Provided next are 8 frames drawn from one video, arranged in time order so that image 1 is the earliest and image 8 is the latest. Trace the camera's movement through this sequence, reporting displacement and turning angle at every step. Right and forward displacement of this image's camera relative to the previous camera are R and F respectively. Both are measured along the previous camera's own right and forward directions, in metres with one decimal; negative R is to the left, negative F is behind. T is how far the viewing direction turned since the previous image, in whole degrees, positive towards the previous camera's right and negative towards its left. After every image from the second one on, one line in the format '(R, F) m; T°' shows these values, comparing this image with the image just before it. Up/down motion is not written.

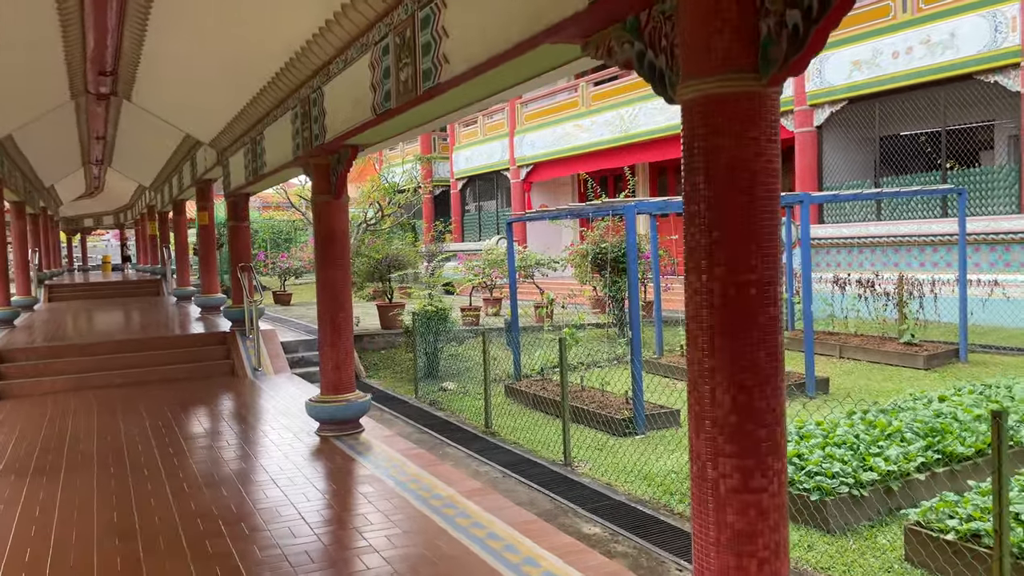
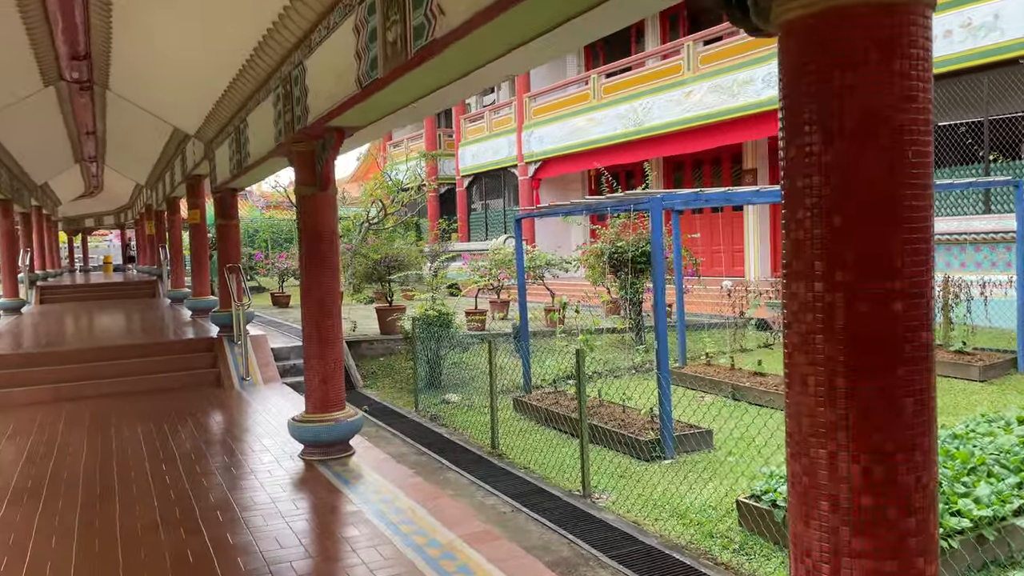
(0.0, +0.7) m; 0°
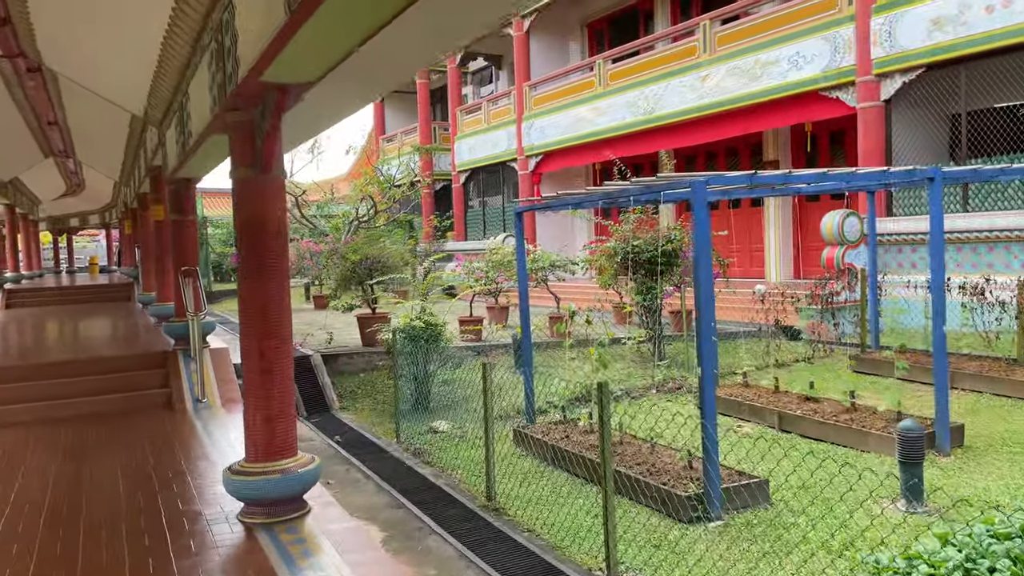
(0.0, +1.1) m; 0°
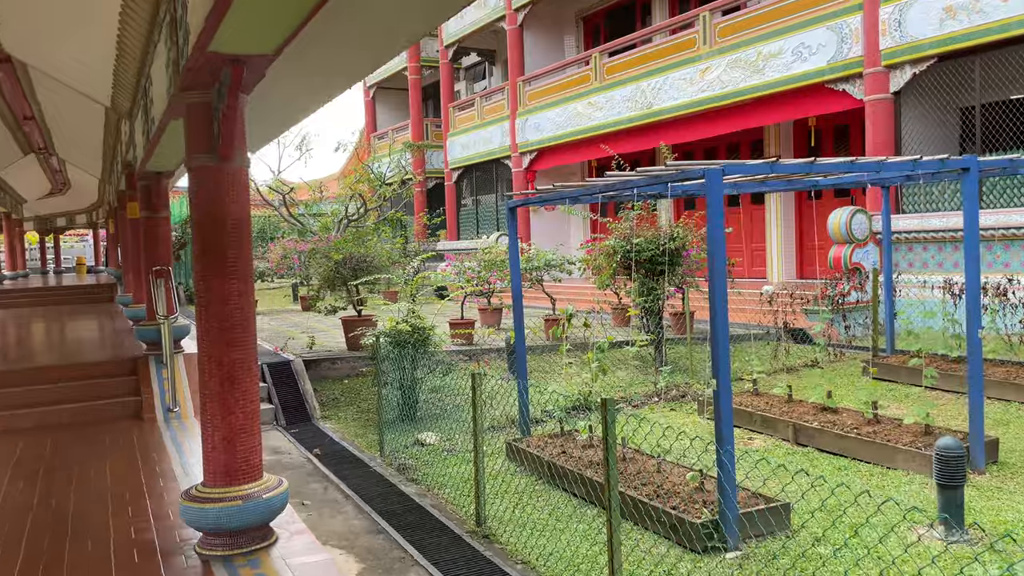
(0.0, +0.4) m; 0°
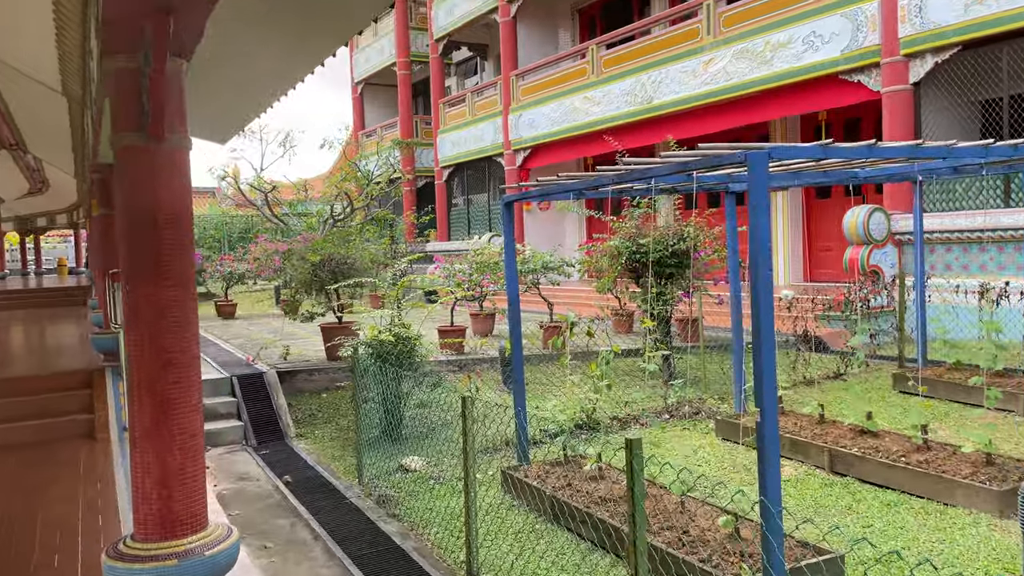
(0.0, +0.6) m; +1°
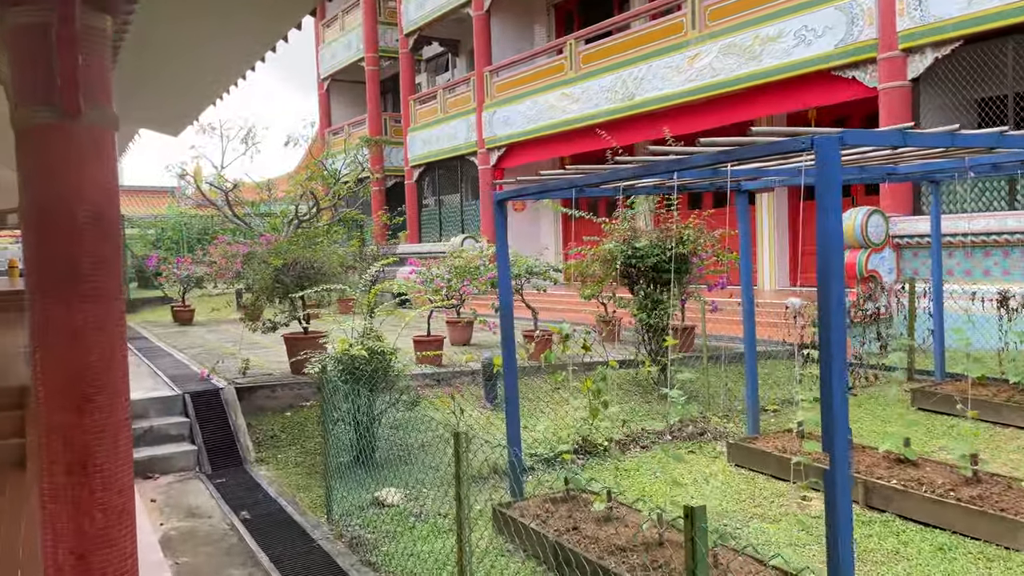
(-0.1, +0.6) m; +2°
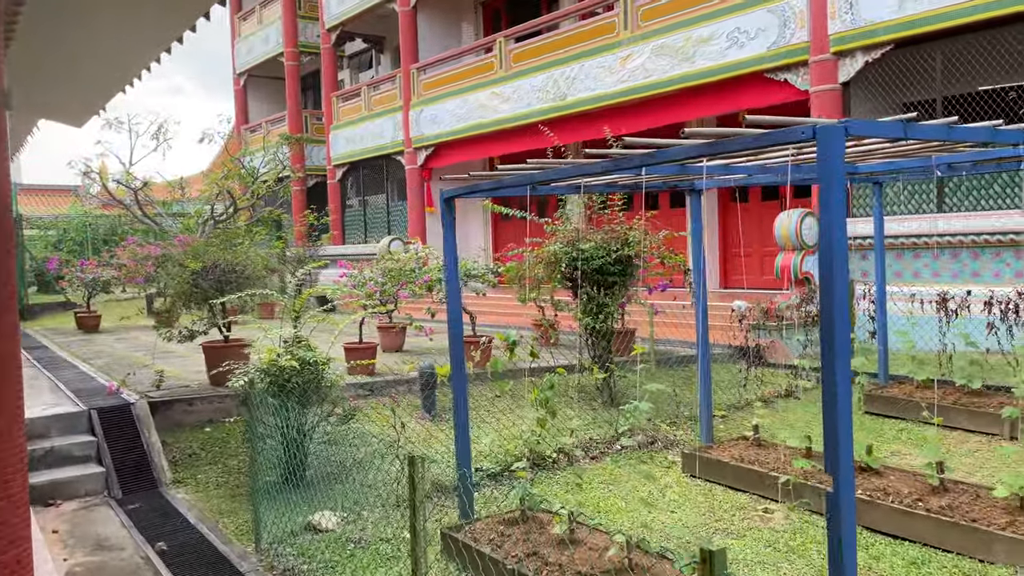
(-0.1, +0.3) m; +5°
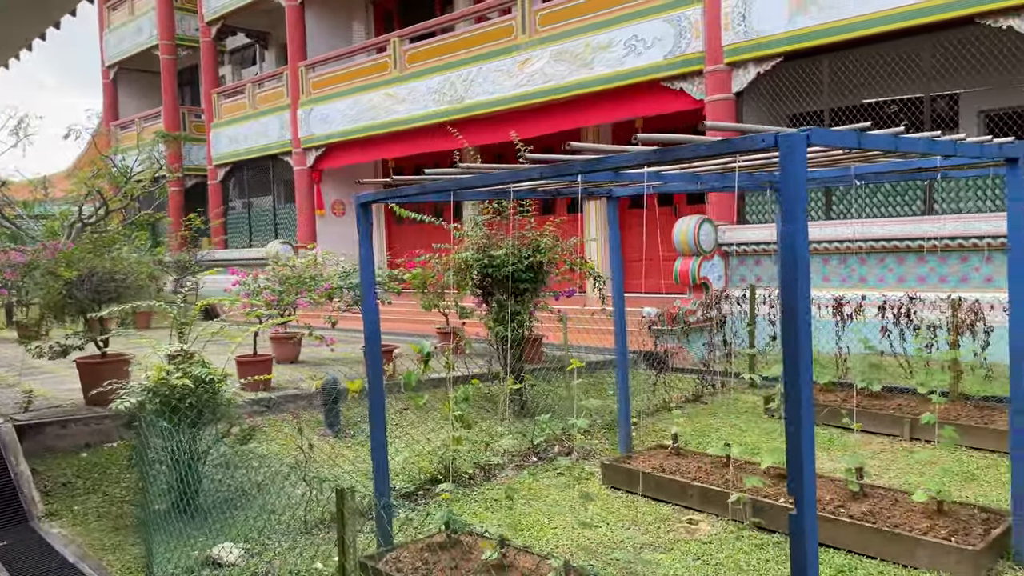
(-0.1, +0.2) m; +8°
